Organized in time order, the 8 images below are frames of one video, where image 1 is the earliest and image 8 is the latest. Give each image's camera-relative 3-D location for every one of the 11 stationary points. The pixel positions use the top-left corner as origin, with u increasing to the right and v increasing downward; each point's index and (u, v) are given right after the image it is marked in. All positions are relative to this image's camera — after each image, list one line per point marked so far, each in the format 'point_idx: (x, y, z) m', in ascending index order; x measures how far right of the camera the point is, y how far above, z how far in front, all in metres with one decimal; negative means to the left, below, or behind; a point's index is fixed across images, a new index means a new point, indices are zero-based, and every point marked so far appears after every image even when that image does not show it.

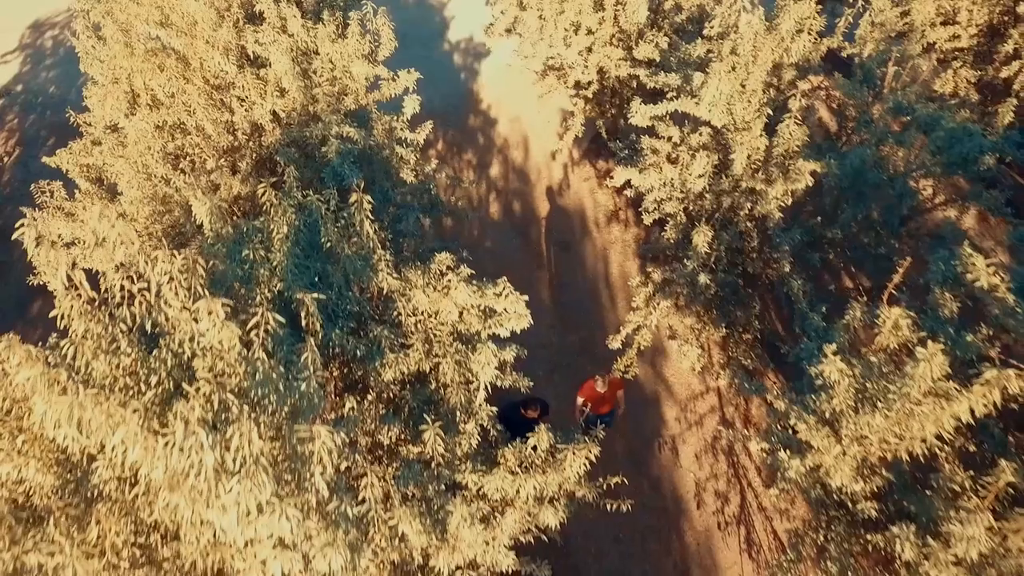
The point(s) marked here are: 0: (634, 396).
0: (+2.8, -2.5, +14.7) m
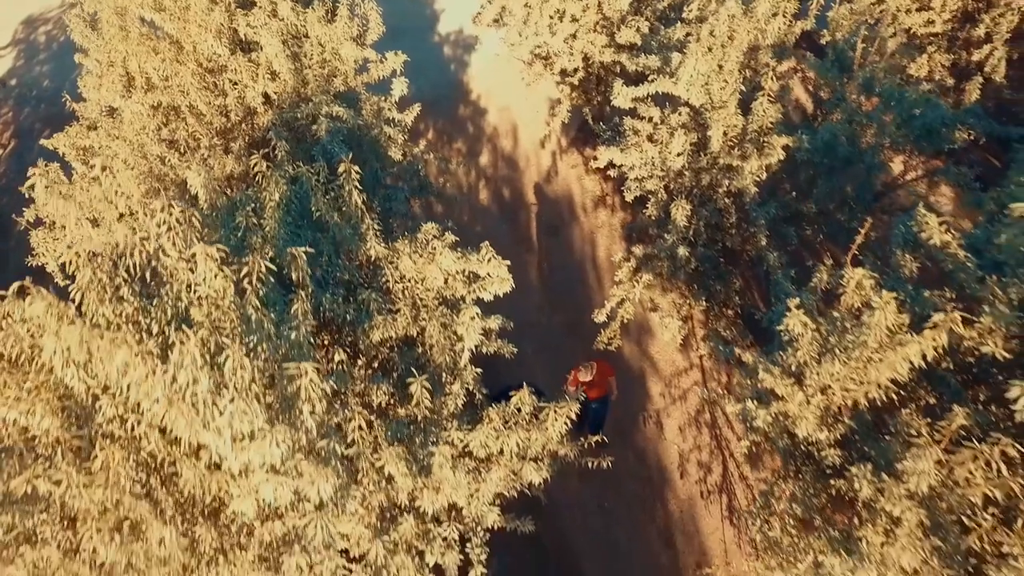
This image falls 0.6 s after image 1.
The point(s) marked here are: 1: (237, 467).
0: (+2.5, -2.0, +15.1) m
1: (-2.3, -1.3, +5.5) m
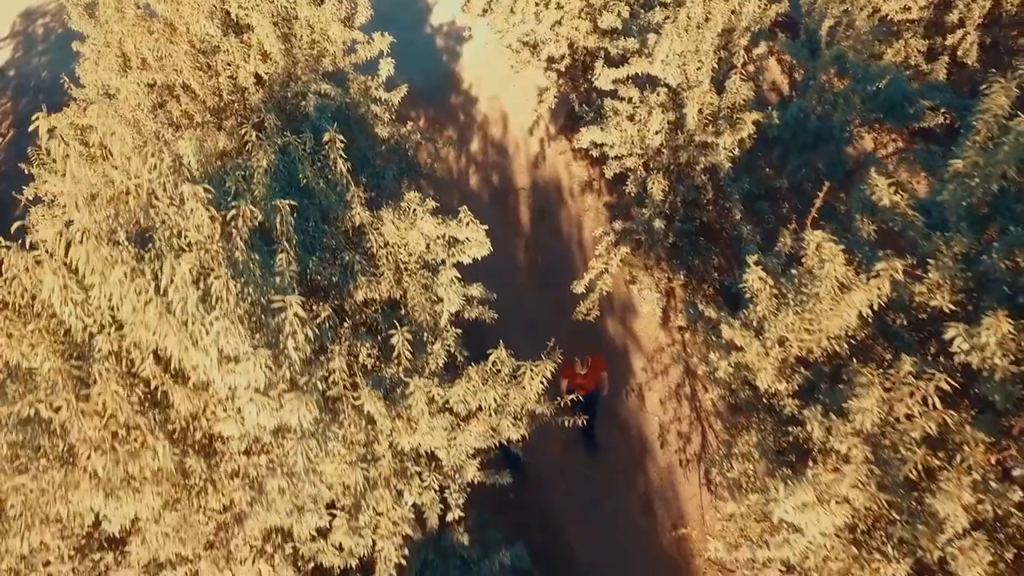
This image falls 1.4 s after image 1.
0: (+2.2, -1.5, +15.6) m
1: (-2.6, -0.8, +6.0) m
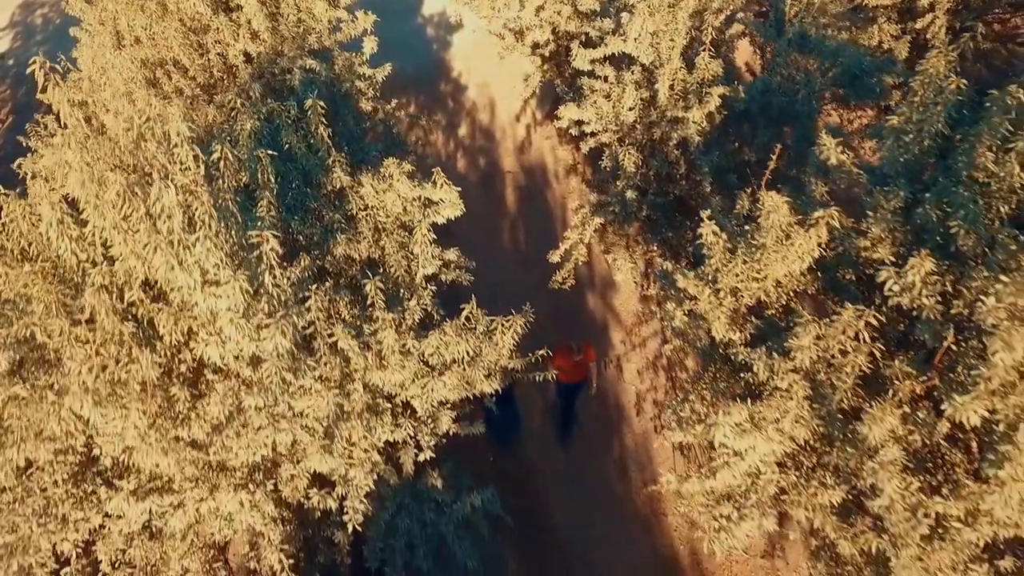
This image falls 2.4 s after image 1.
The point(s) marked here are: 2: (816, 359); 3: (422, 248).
0: (+1.8, -0.8, +16.1) m
1: (-3.0, -0.2, +6.5) m
2: (+3.5, -0.8, +7.5) m
3: (-1.3, +0.6, +9.7) m
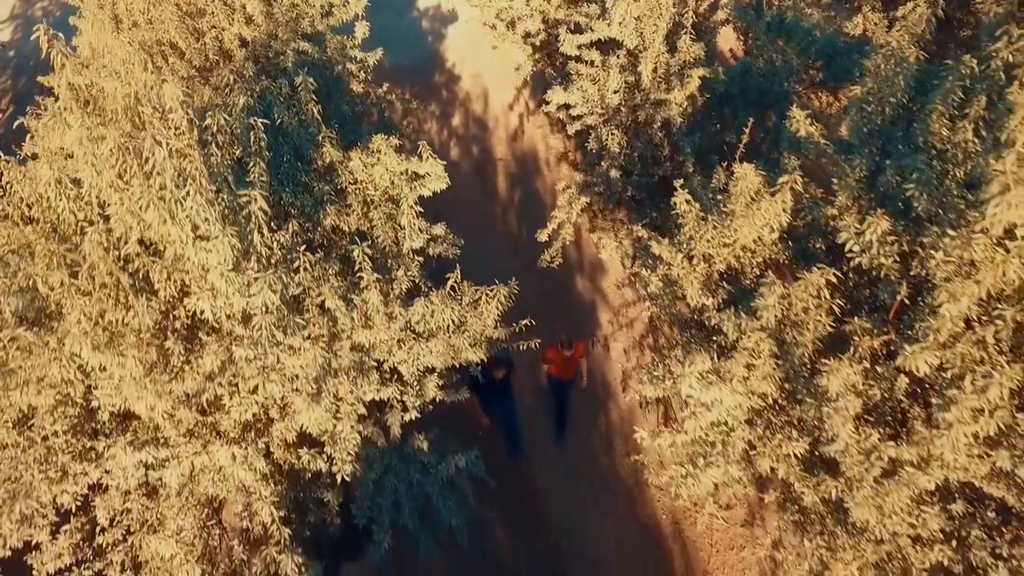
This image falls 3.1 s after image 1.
0: (+1.5, -0.4, +16.5) m
1: (-3.2, +0.2, +6.9) m
2: (+3.2, -0.3, +7.8) m
3: (-1.6, +1.0, +10.1) m
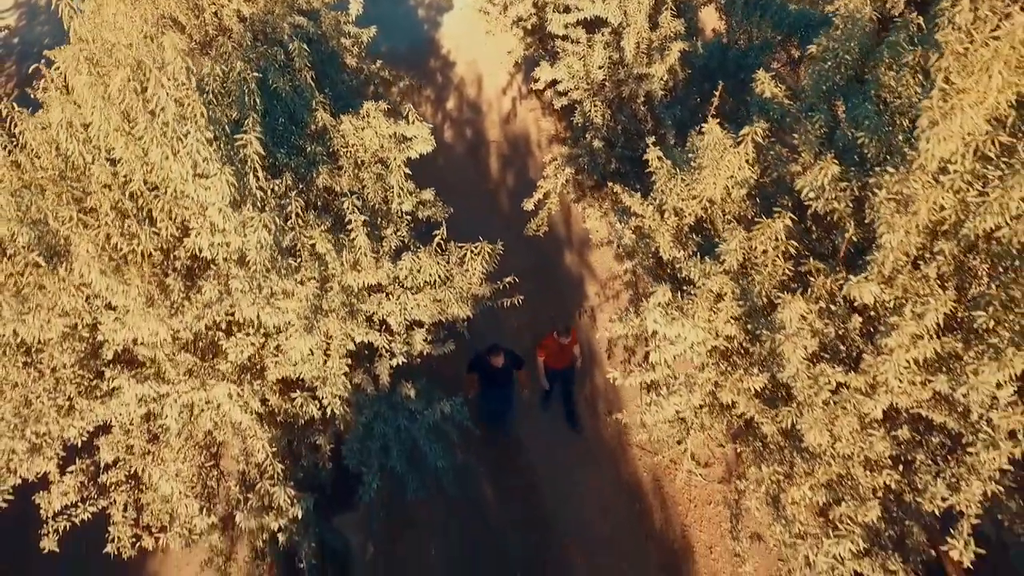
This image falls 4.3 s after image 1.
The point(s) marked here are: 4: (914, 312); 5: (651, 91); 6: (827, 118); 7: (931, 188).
0: (+1.3, +0.3, +17.0) m
1: (-3.5, +0.9, +7.4) m
2: (+2.9, +0.4, +8.4) m
3: (-1.8, +1.7, +10.6) m
4: (+4.2, -0.3, +7.0) m
5: (+2.9, +4.1, +13.8) m
6: (+4.2, +2.3, +8.8) m
7: (+4.3, +1.0, +6.8) m
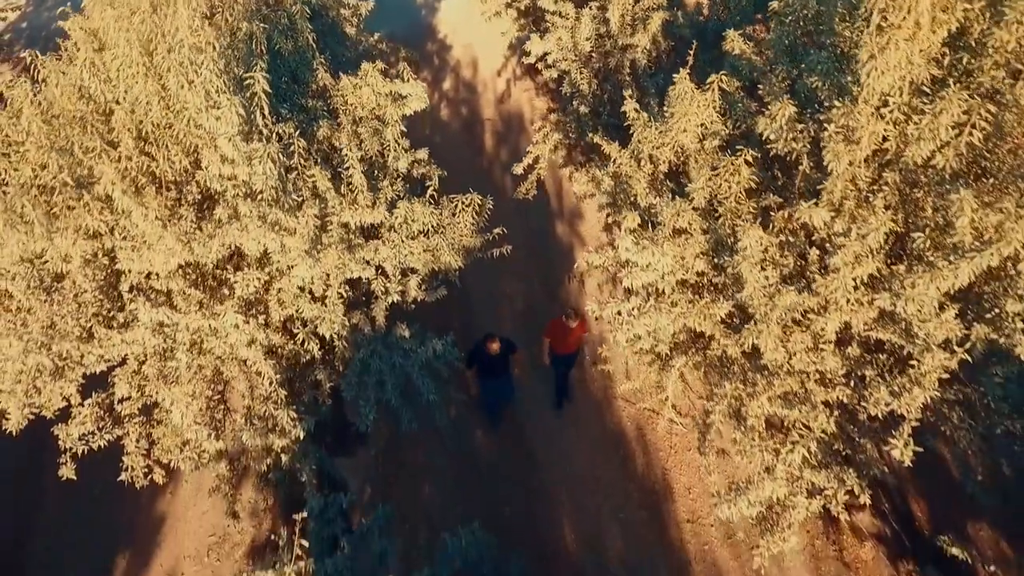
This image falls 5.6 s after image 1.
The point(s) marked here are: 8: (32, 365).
0: (+1.1, +1.2, +17.7) m
1: (-3.7, +1.8, +8.1) m
2: (+2.7, +1.2, +9.1) m
3: (-2.0, +2.6, +11.3) m
4: (+4.0, +0.6, +7.7) m
5: (+2.7, +5.0, +14.5) m
6: (+4.0, +3.2, +9.6) m
7: (+4.1, +1.9, +7.6) m
8: (-6.5, -1.1, +9.0) m
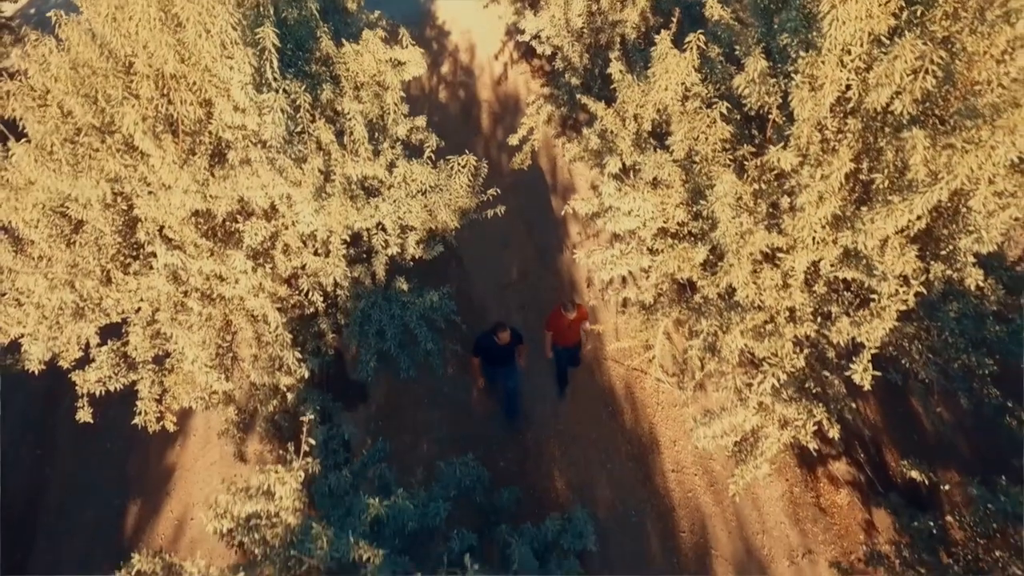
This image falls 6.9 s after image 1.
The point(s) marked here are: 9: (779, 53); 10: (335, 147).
0: (+0.9, +2.0, +18.4) m
1: (-3.8, +2.6, +8.8) m
2: (+2.6, +2.0, +9.7) m
3: (-2.2, +3.4, +12.0) m
4: (+3.9, +1.4, +8.3) m
5: (+2.6, +5.8, +15.1) m
6: (+3.9, +4.0, +10.2) m
7: (+4.0, +2.7, +8.2) m
8: (-6.7, -0.3, +9.6) m
9: (+4.0, +3.5, +9.8) m
10: (-2.7, +2.2, +10.4) m
